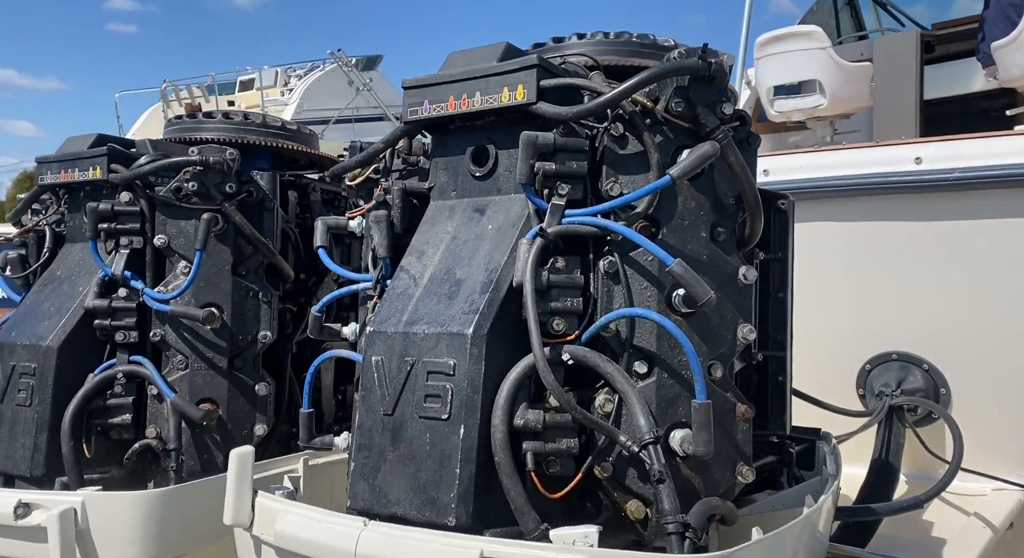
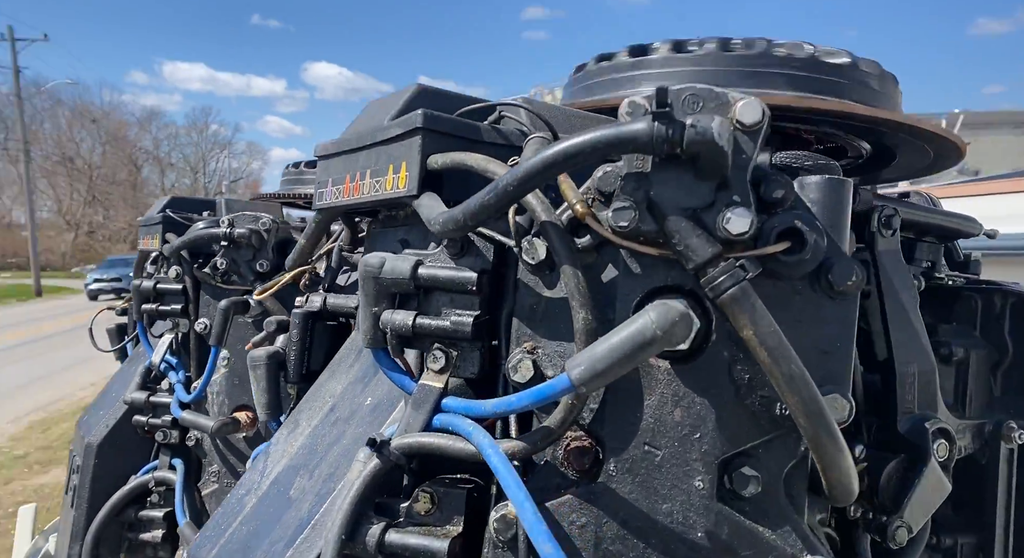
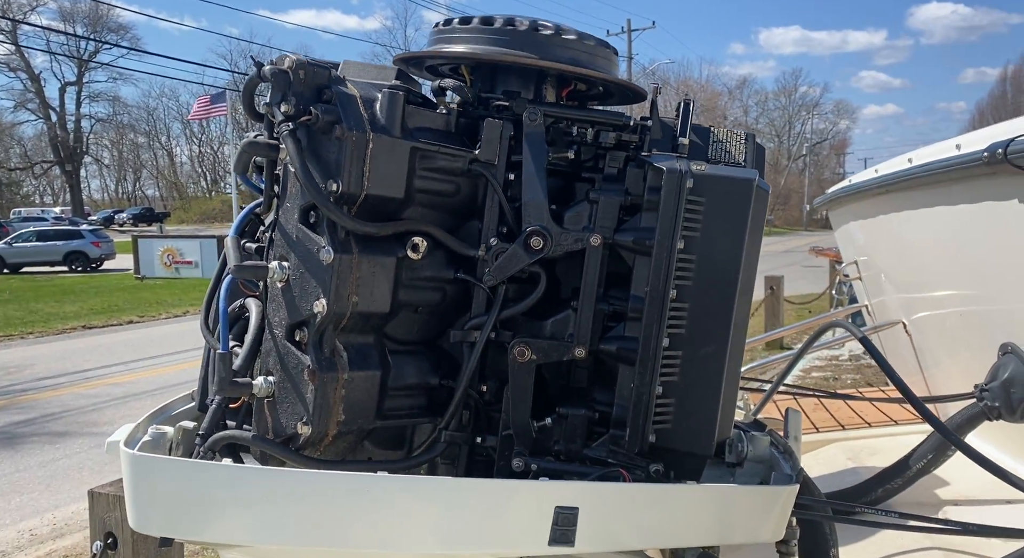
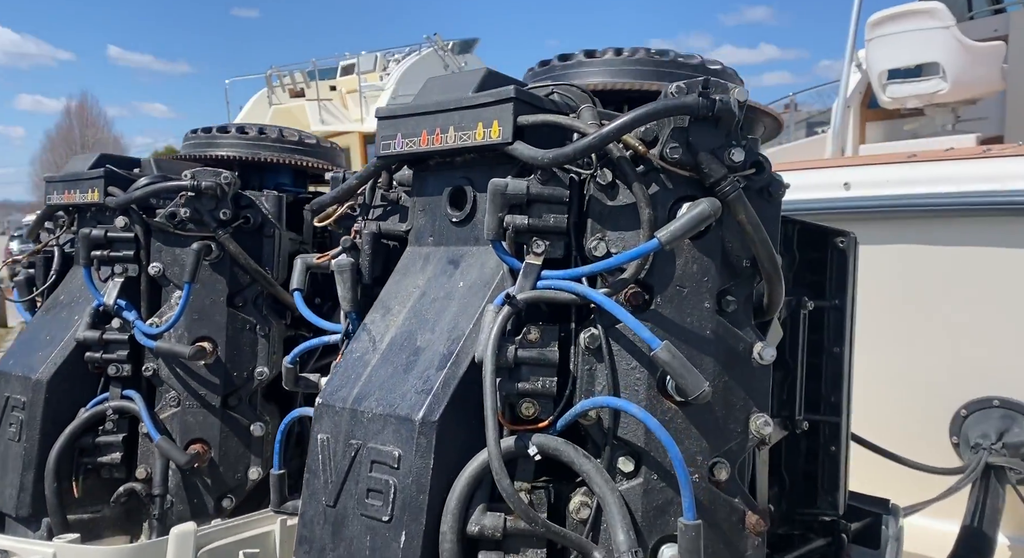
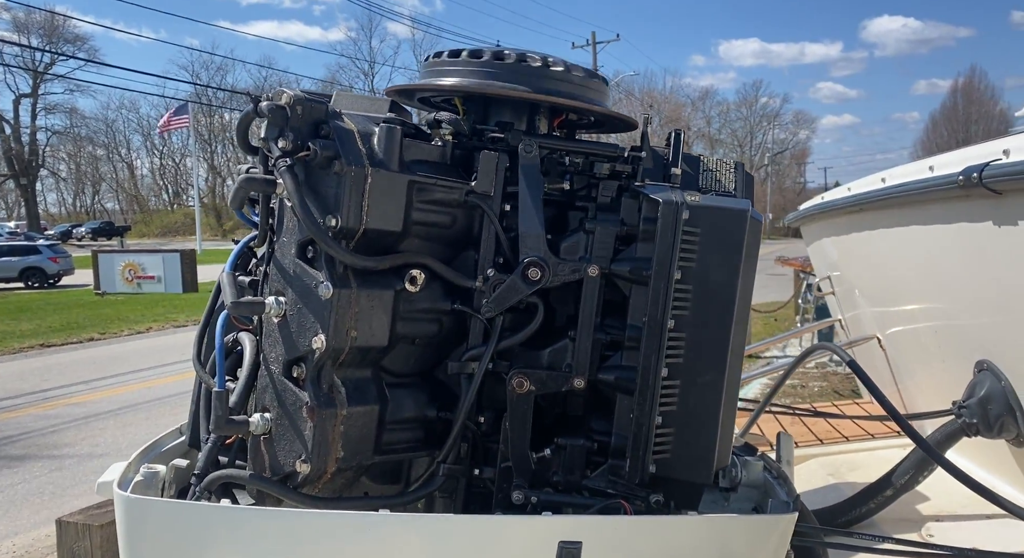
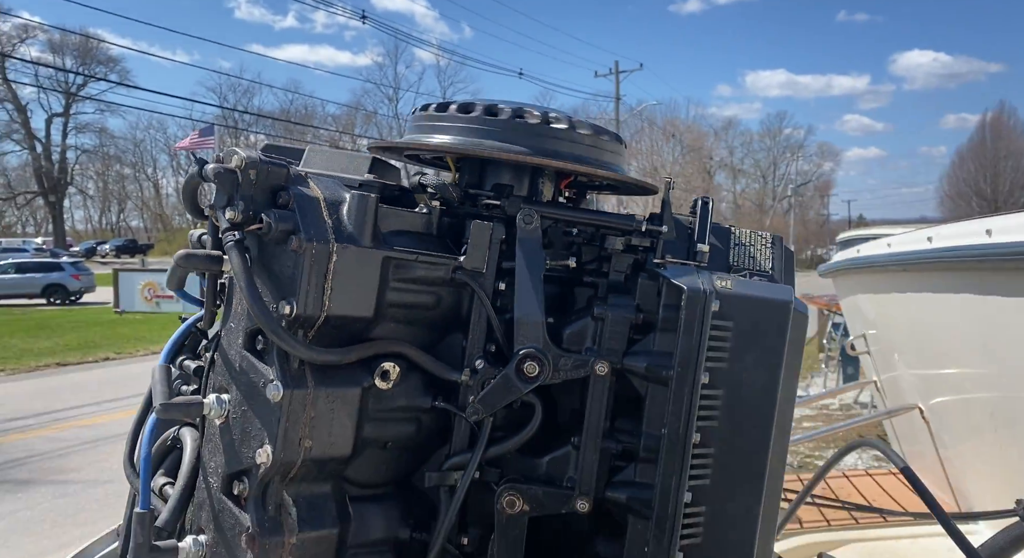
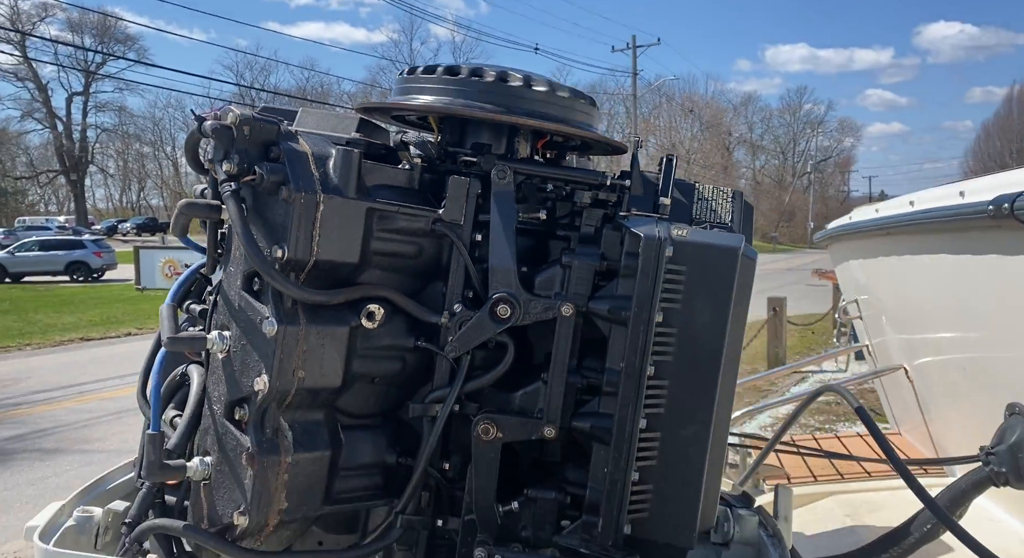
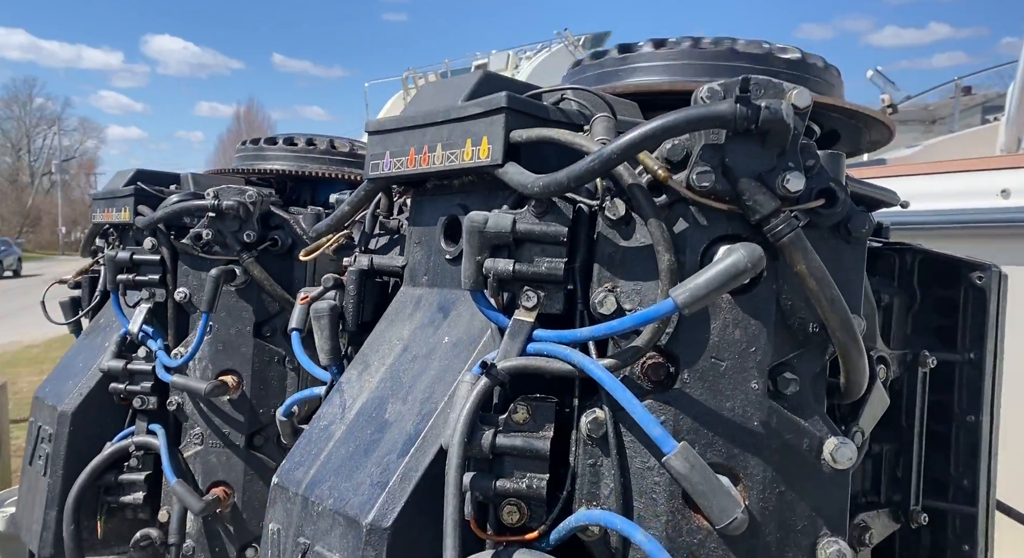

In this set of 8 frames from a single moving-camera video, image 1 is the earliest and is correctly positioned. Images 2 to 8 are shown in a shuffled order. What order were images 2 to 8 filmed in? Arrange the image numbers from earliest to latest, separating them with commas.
4, 8, 2, 6, 7, 3, 5
